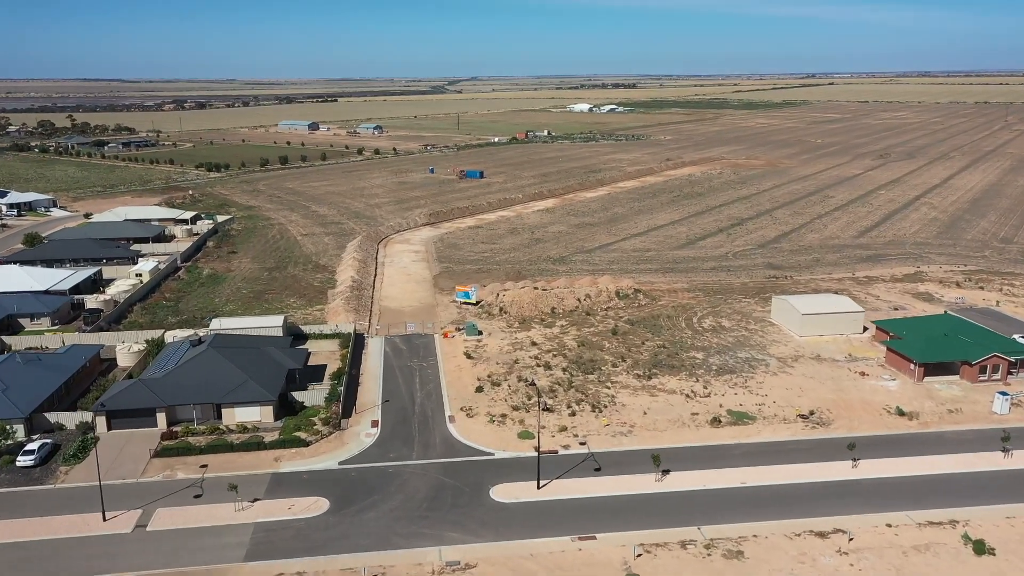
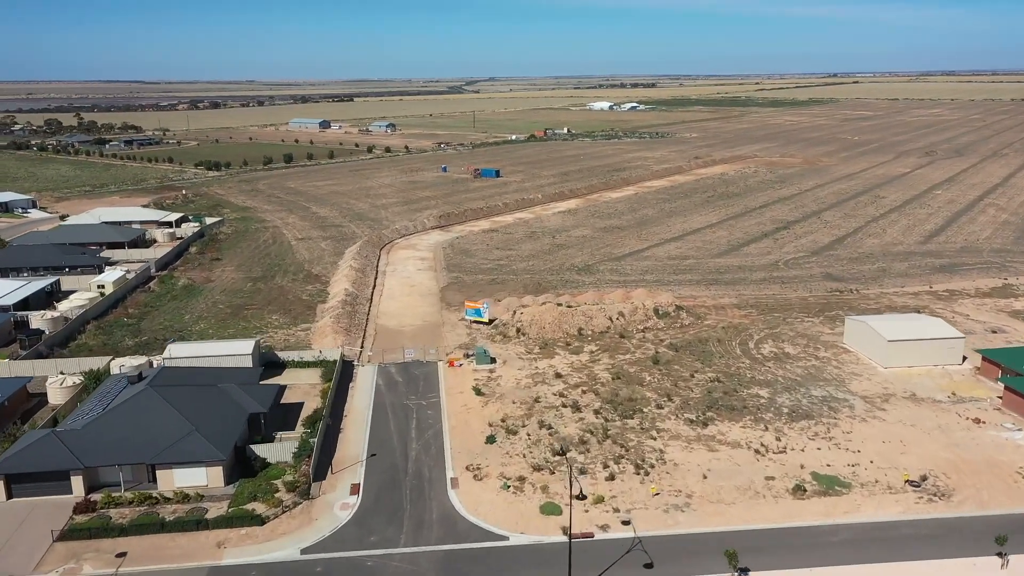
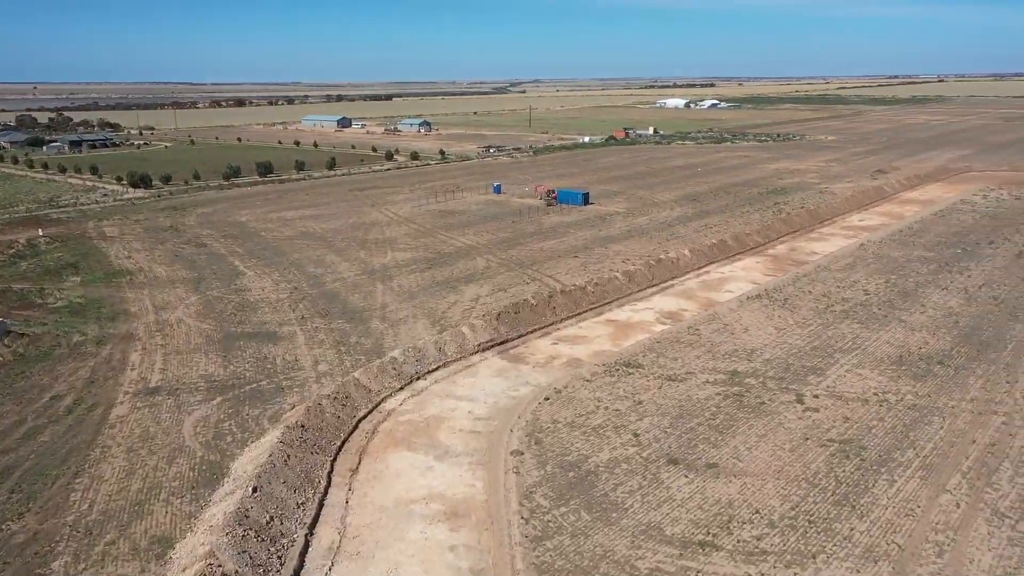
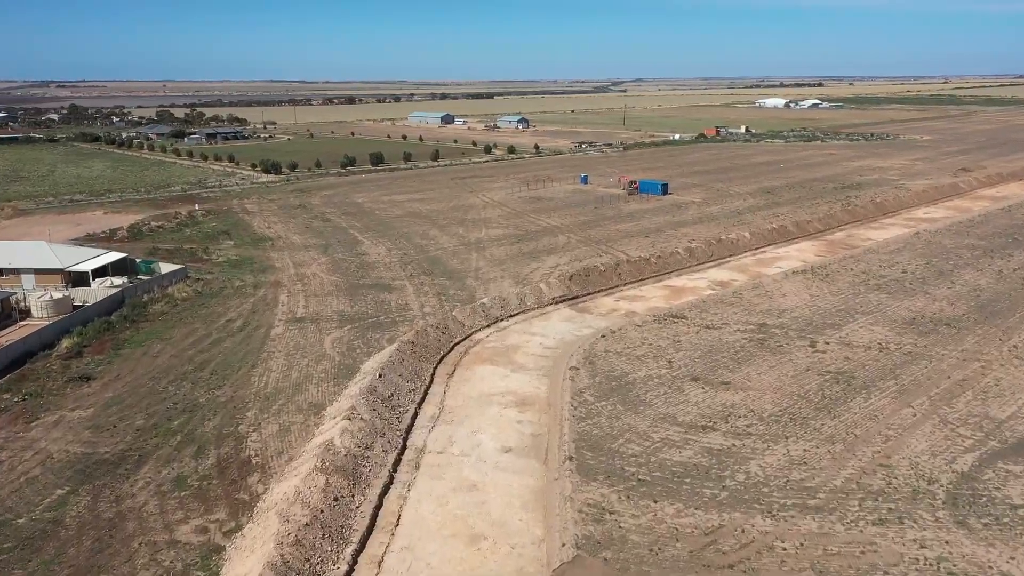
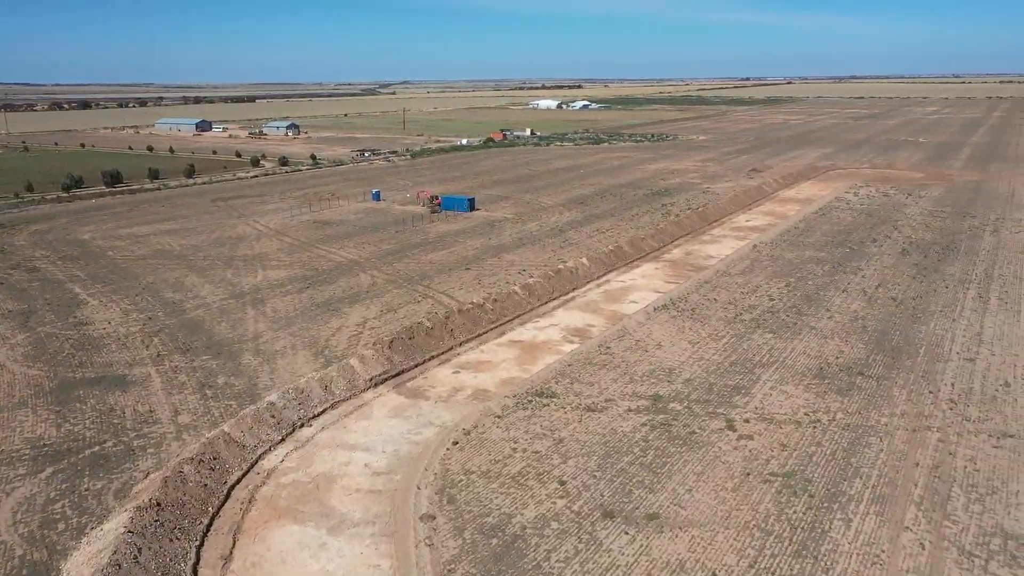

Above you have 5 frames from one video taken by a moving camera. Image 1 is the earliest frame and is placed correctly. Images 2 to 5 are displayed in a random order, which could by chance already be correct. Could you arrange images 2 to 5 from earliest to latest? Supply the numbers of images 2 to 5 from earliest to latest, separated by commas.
2, 4, 3, 5
